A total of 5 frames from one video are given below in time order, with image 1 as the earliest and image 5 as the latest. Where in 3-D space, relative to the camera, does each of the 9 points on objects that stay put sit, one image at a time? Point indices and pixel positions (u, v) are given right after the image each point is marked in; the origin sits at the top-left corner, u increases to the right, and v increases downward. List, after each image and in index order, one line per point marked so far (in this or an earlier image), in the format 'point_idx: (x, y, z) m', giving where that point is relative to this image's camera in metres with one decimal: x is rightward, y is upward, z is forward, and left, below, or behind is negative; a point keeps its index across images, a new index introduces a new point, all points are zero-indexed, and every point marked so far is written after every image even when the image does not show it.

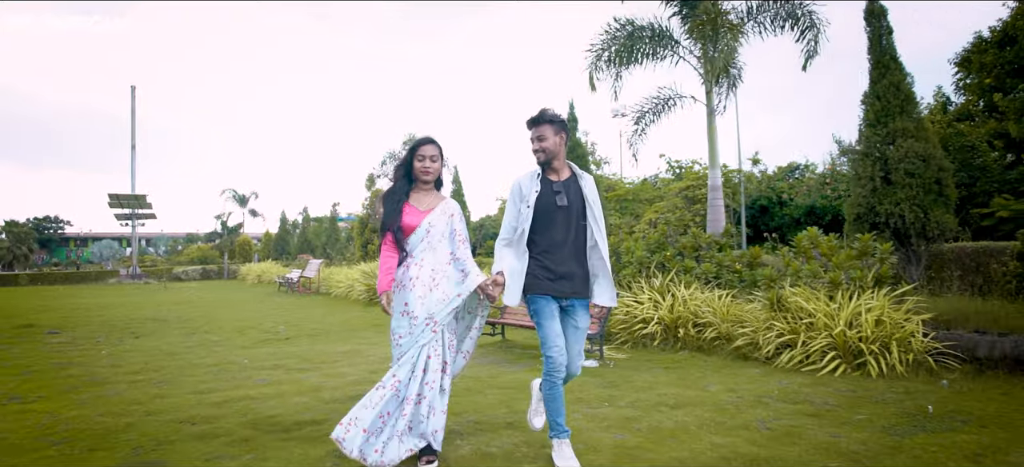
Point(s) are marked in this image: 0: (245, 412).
0: (-1.5, -1.0, +3.7) m
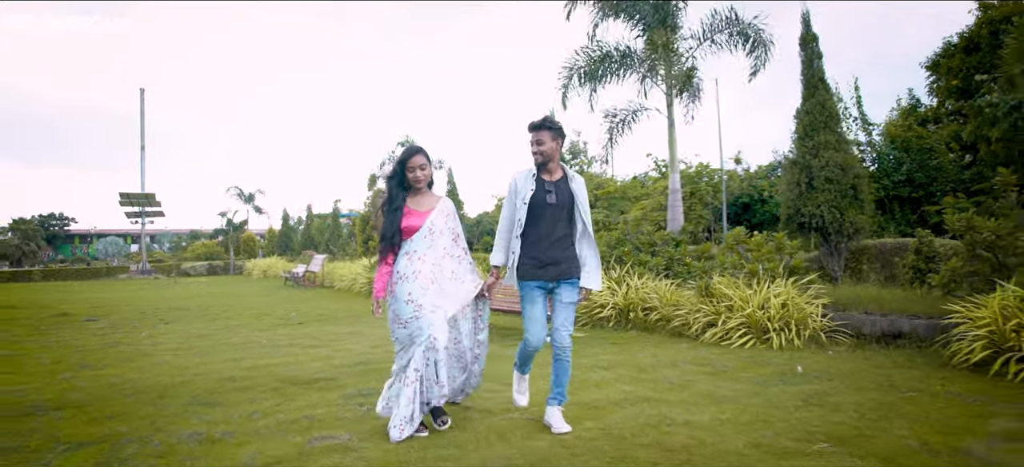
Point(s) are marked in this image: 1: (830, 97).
0: (-1.8, -1.0, +4.8) m
1: (+3.6, +1.5, +7.2) m
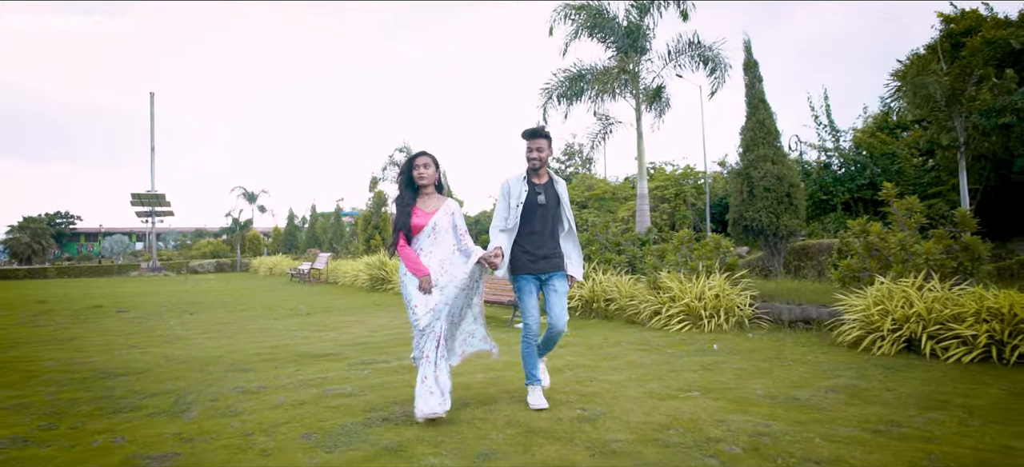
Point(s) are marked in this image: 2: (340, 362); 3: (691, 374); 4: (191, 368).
0: (-2.0, -1.1, +5.9) m
1: (+3.3, +1.5, +8.2) m
2: (-1.4, -1.0, +5.1) m
3: (+1.3, -1.0, +4.5) m
4: (-2.6, -1.1, +5.2) m
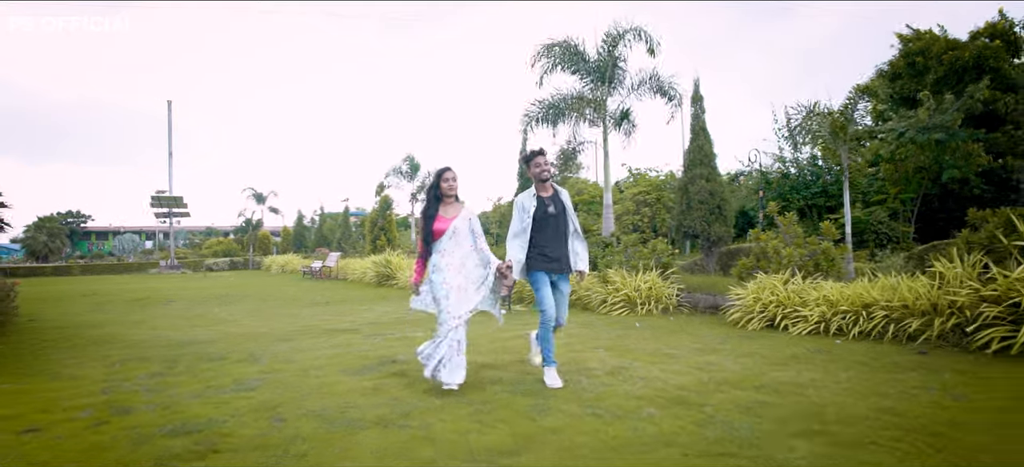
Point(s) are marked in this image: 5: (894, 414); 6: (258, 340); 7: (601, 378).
0: (-2.3, -1.1, +7.7) m
1: (+3.1, +1.4, +10.1) m
2: (-1.7, -1.1, +7.0) m
3: (+0.9, -1.1, +6.3) m
4: (-2.9, -1.2, +7.1) m
5: (+2.1, -1.0, +3.5) m
6: (-2.7, -1.2, +6.9) m
7: (+0.6, -1.0, +4.4) m
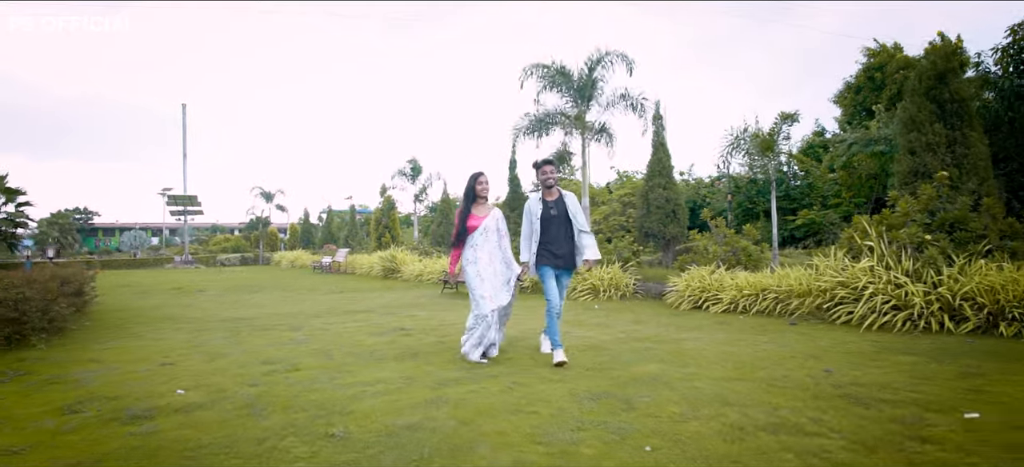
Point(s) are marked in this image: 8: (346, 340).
0: (-2.6, -1.1, +9.6) m
1: (+2.8, +1.4, +11.9) m
2: (-1.9, -1.1, +8.9) m
3: (+0.7, -1.1, +8.2) m
4: (-3.2, -1.2, +8.9) m
5: (+1.9, -1.0, +5.4) m
6: (-3.0, -1.1, +8.7) m
7: (+0.4, -1.0, +6.3) m
8: (-1.7, -1.1, +6.4) m
